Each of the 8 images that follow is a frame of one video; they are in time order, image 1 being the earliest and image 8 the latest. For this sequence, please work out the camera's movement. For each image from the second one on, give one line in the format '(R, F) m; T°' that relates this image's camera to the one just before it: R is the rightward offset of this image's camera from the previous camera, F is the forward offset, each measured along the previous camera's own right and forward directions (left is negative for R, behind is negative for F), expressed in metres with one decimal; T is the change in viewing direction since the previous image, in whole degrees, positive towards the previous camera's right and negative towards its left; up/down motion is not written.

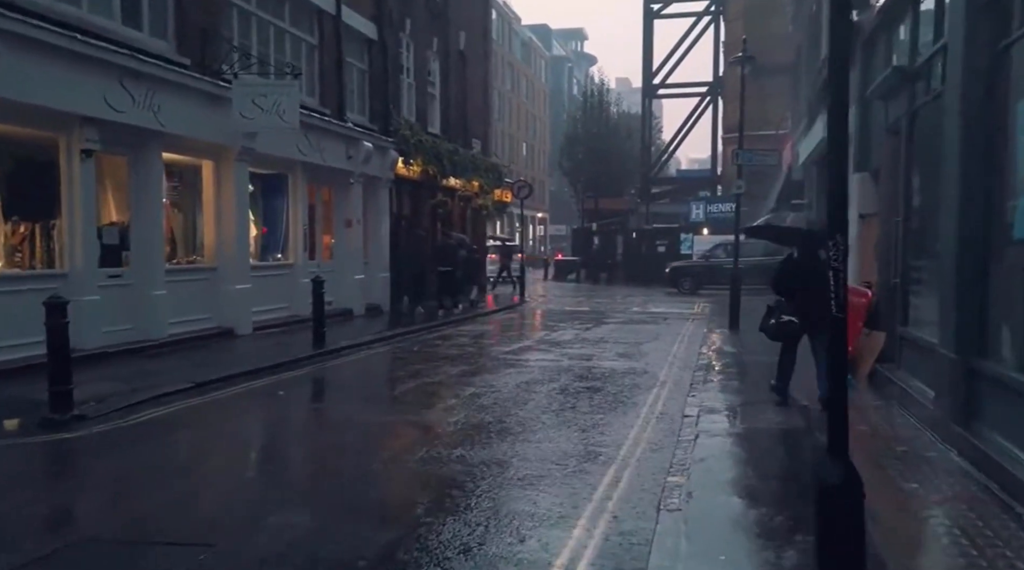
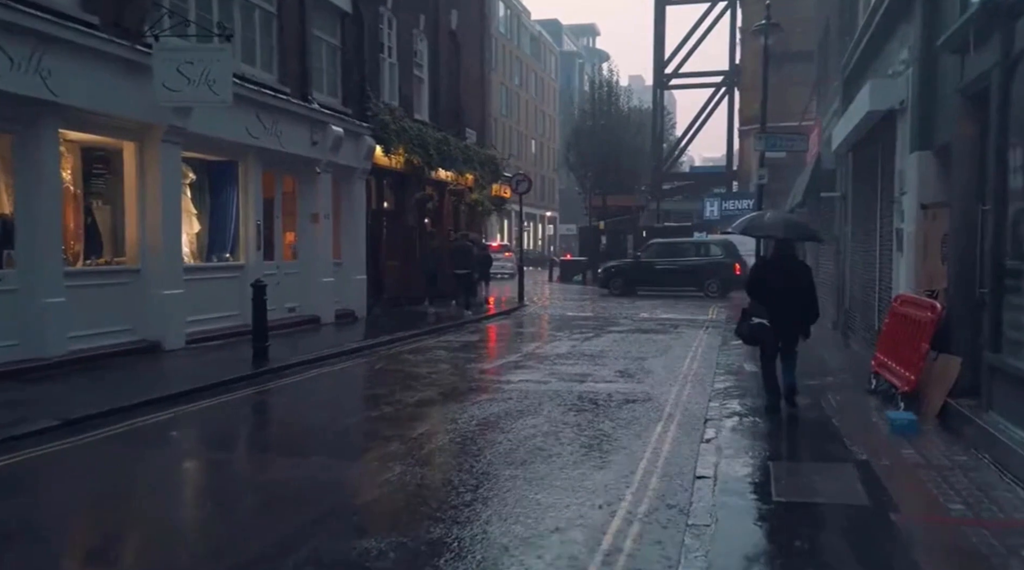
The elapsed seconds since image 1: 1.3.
(+0.5, +2.5) m; -1°
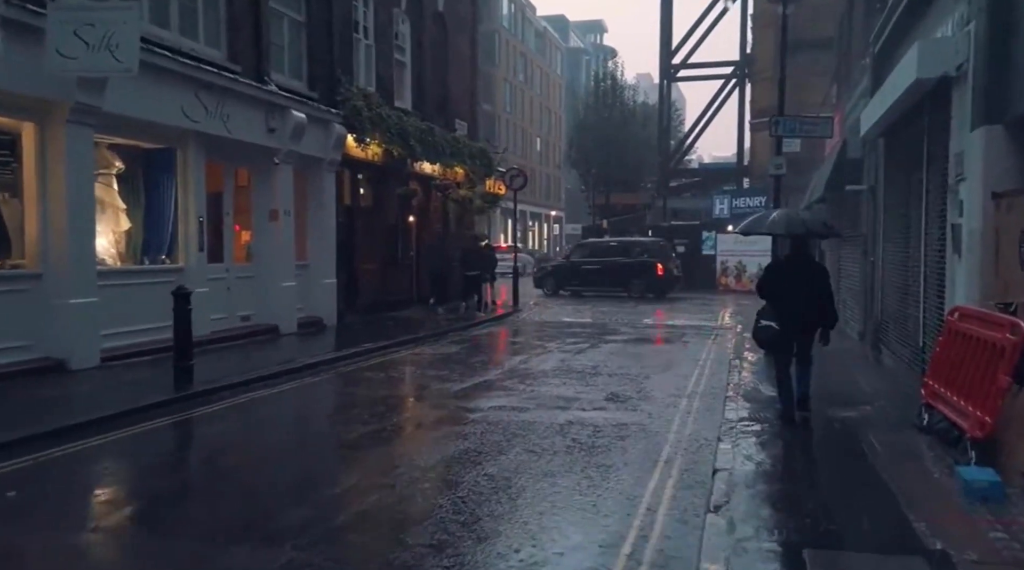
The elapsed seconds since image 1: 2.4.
(+0.5, +2.1) m; -1°
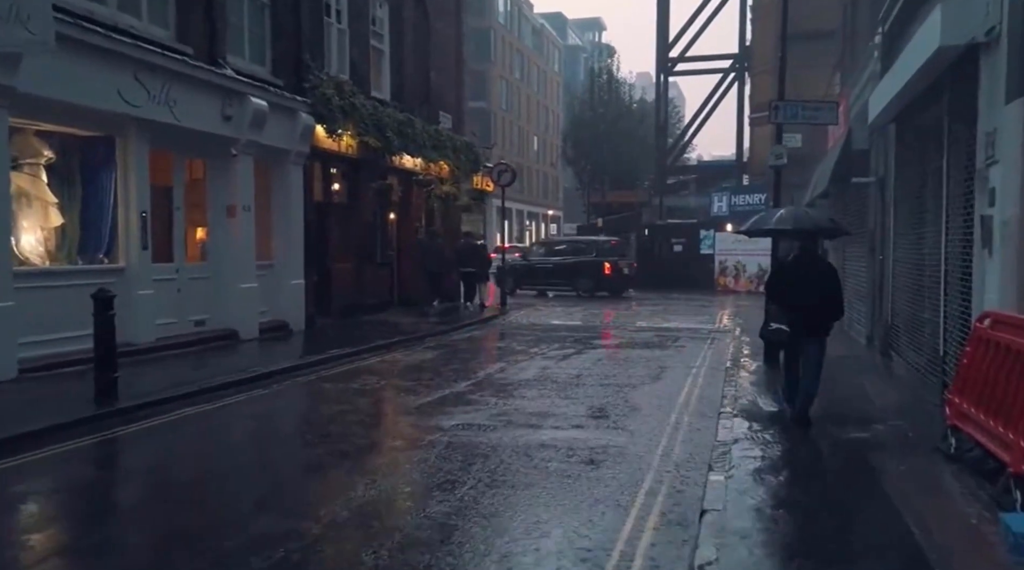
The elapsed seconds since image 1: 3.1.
(+0.4, +1.2) m; 0°
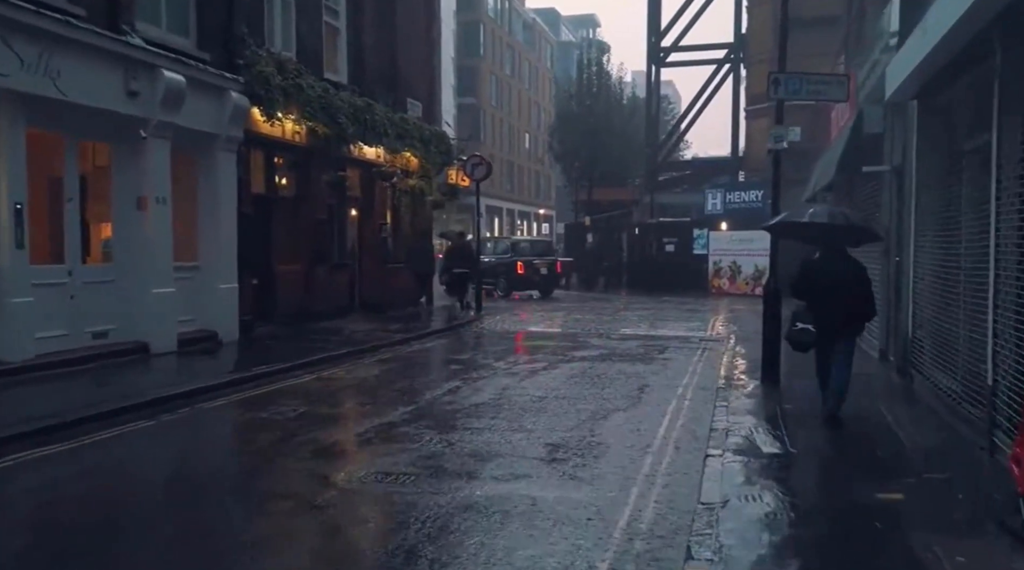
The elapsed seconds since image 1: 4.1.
(+0.6, +2.1) m; 0°
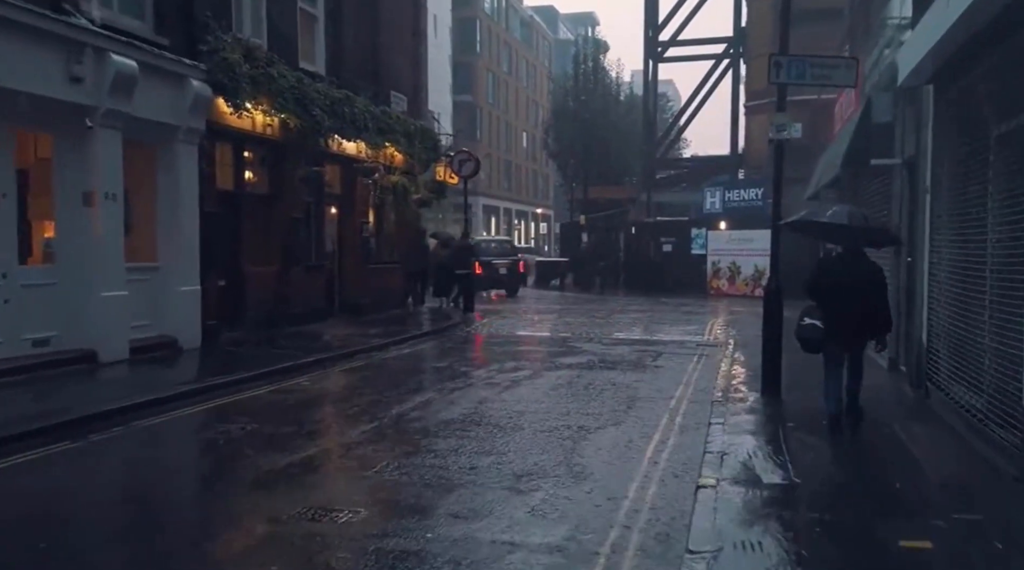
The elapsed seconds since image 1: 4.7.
(+0.3, +1.0) m; 0°
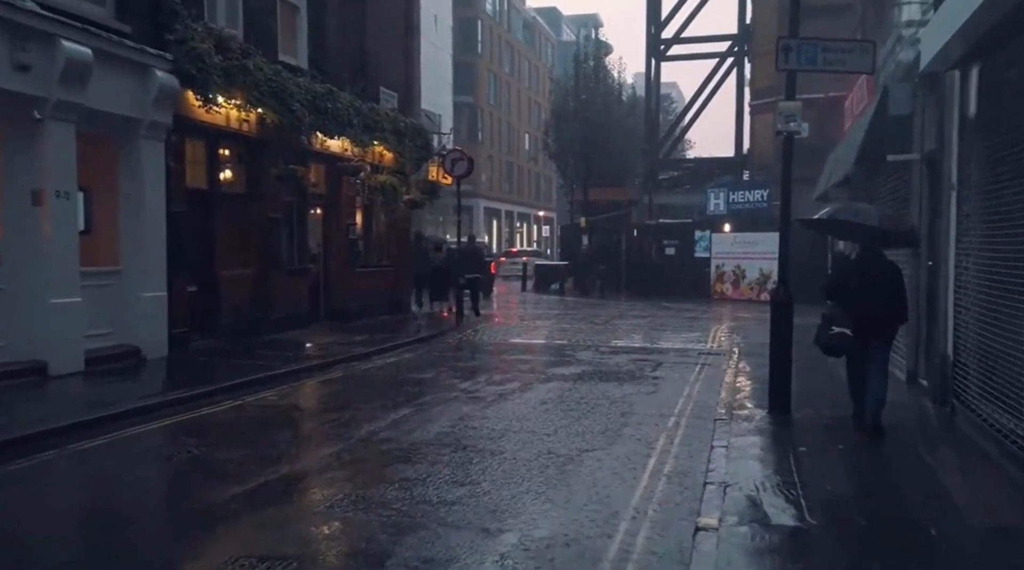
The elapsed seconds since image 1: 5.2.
(+0.2, +0.9) m; 0°
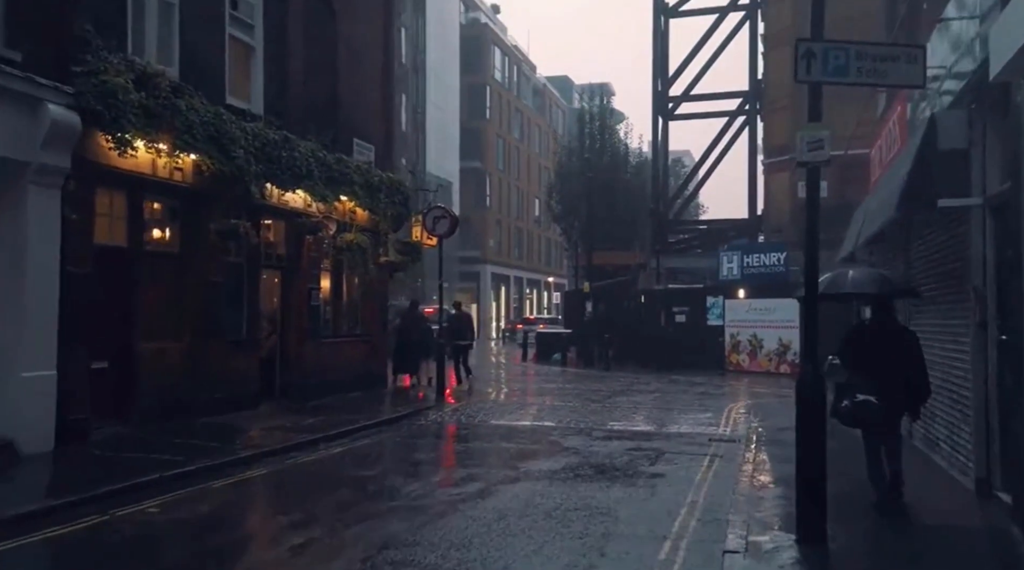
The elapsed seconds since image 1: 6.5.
(+0.6, +2.3) m; -1°
